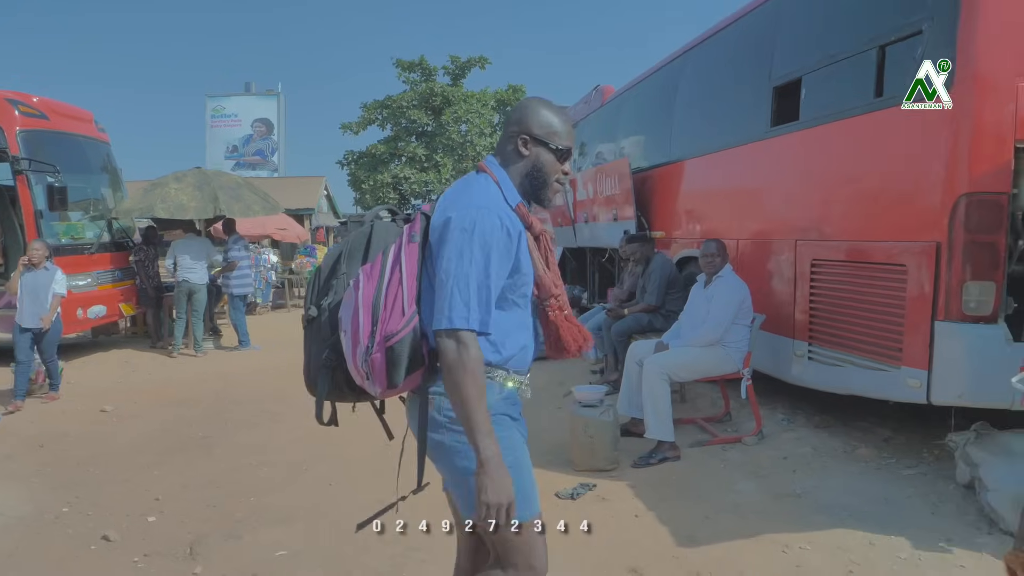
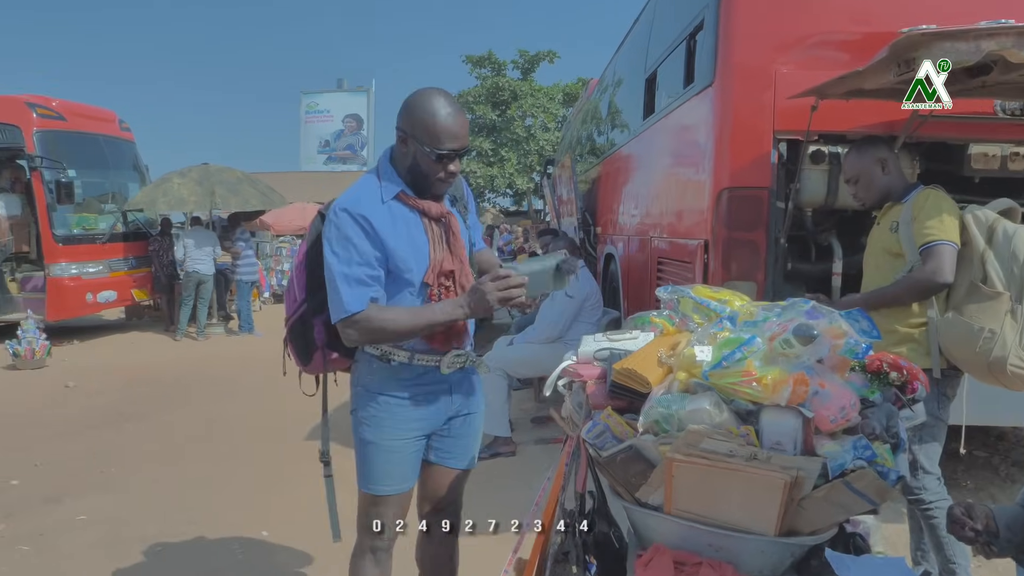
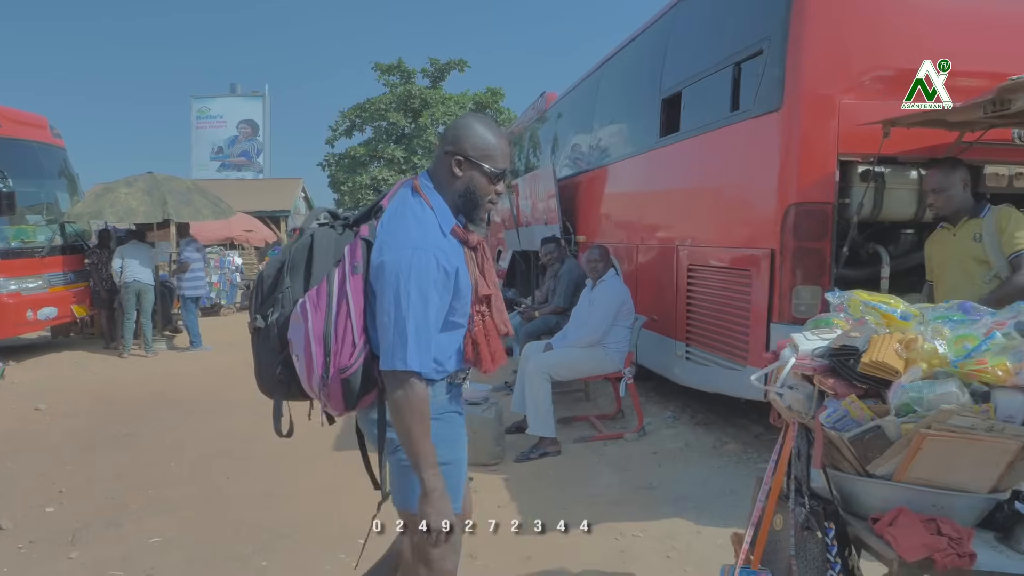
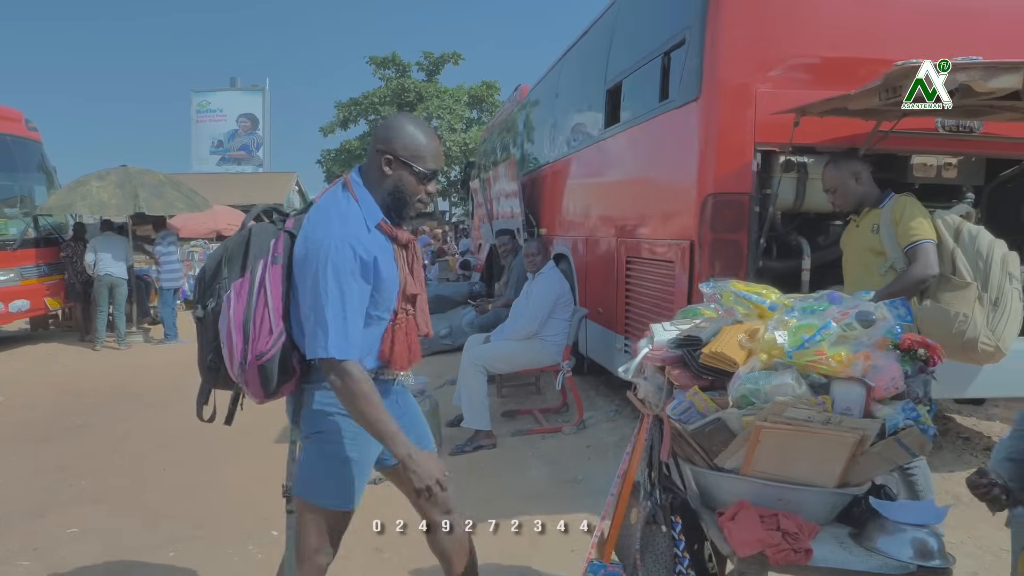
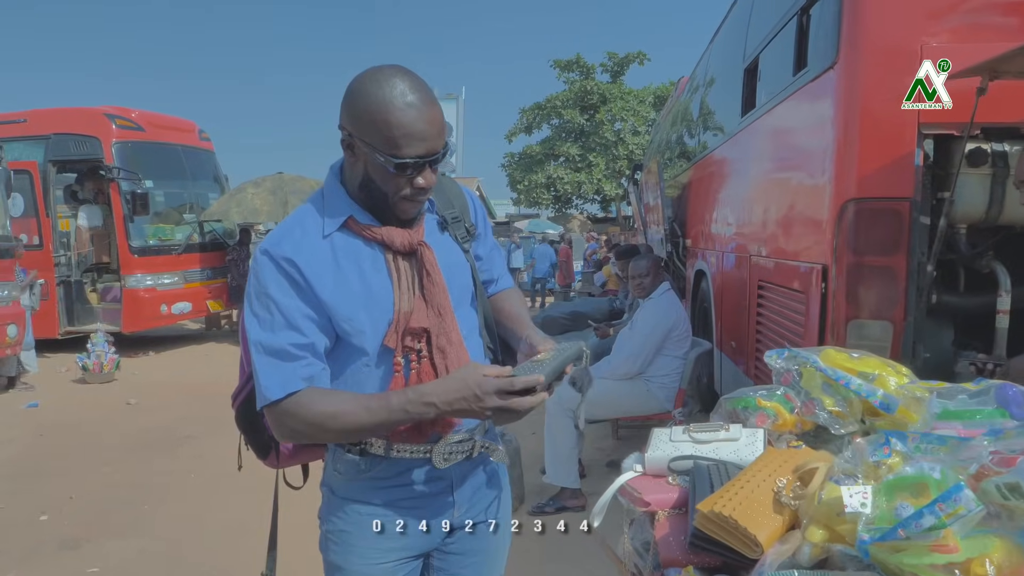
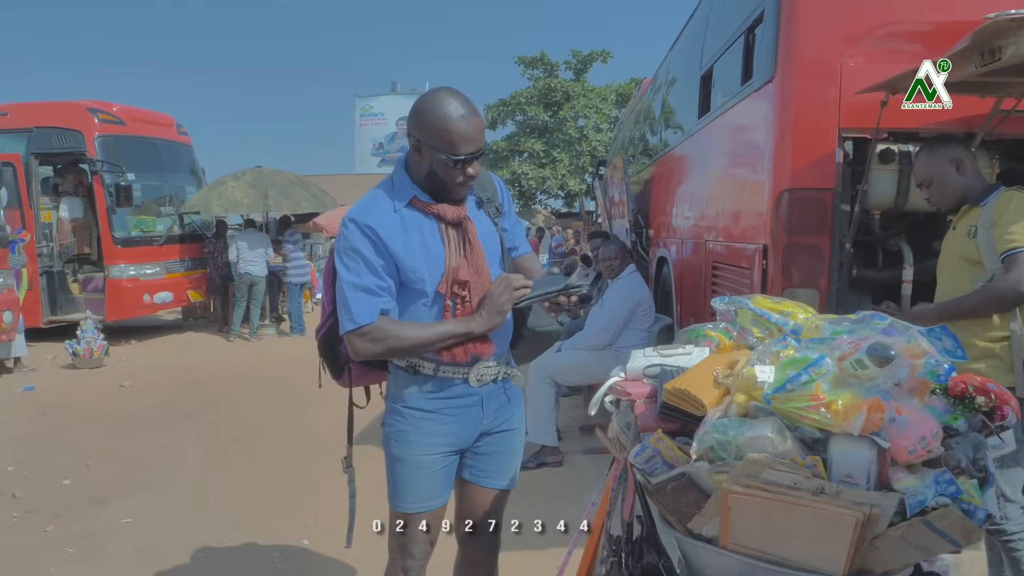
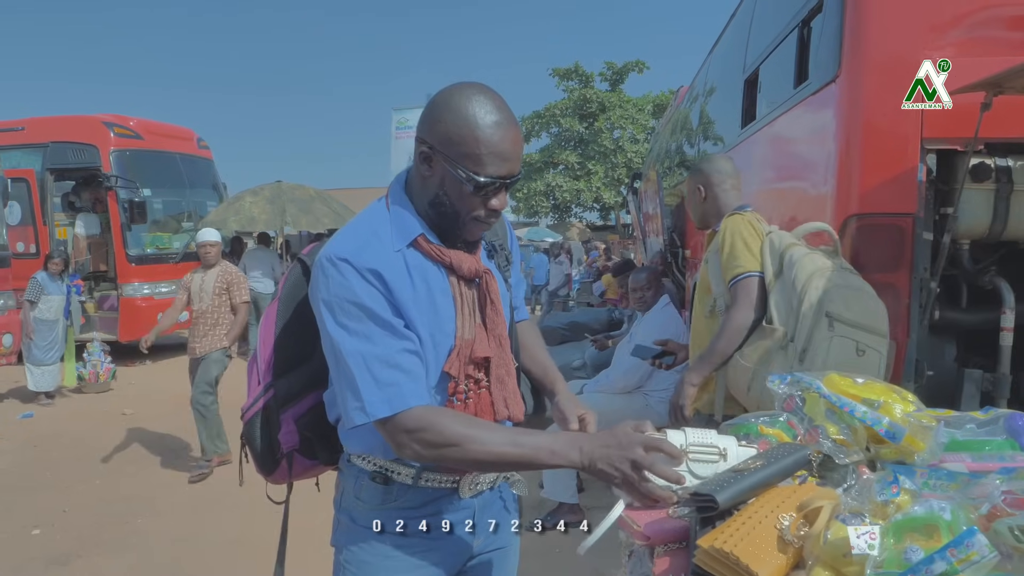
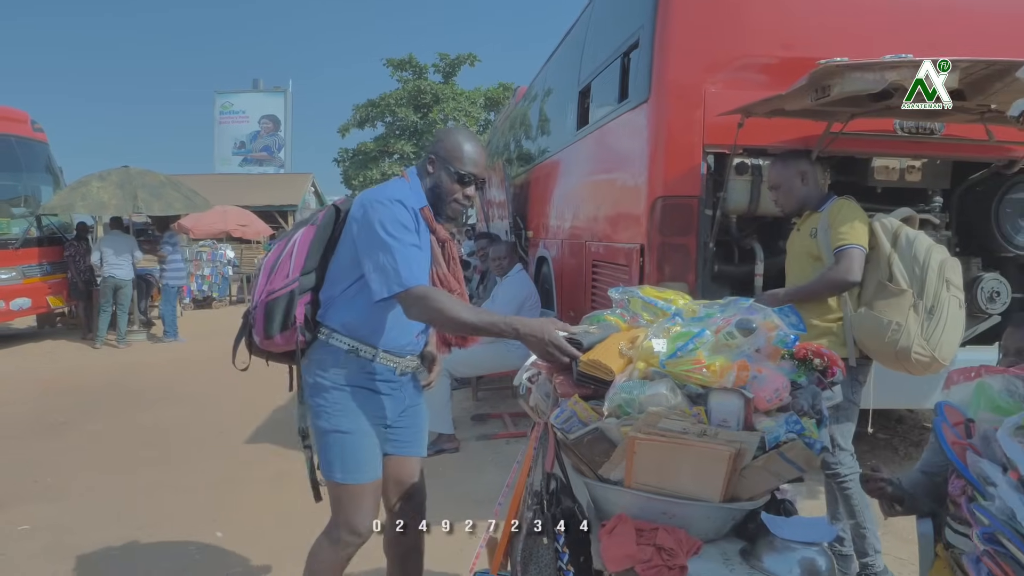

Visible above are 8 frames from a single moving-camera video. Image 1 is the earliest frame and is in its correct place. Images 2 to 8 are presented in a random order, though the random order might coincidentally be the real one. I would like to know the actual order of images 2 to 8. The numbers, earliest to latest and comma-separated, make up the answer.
3, 4, 8, 2, 6, 5, 7
